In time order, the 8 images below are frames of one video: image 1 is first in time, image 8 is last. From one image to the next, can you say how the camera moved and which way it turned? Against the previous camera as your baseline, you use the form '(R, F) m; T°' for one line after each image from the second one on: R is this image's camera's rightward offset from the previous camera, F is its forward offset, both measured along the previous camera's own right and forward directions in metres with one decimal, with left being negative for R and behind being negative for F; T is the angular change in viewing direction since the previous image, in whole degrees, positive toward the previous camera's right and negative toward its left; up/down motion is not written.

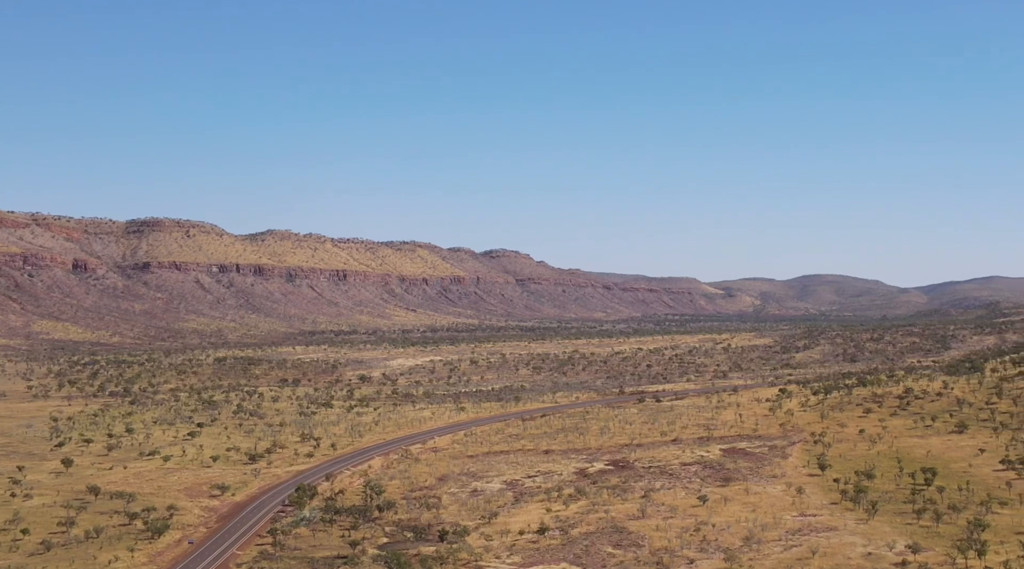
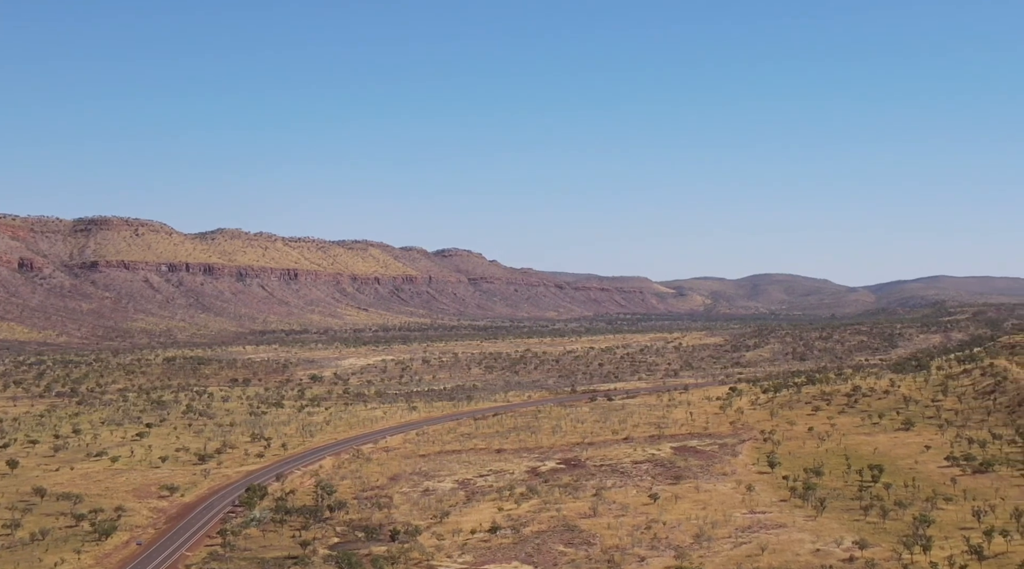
(+0.7, 0.0) m; +2°
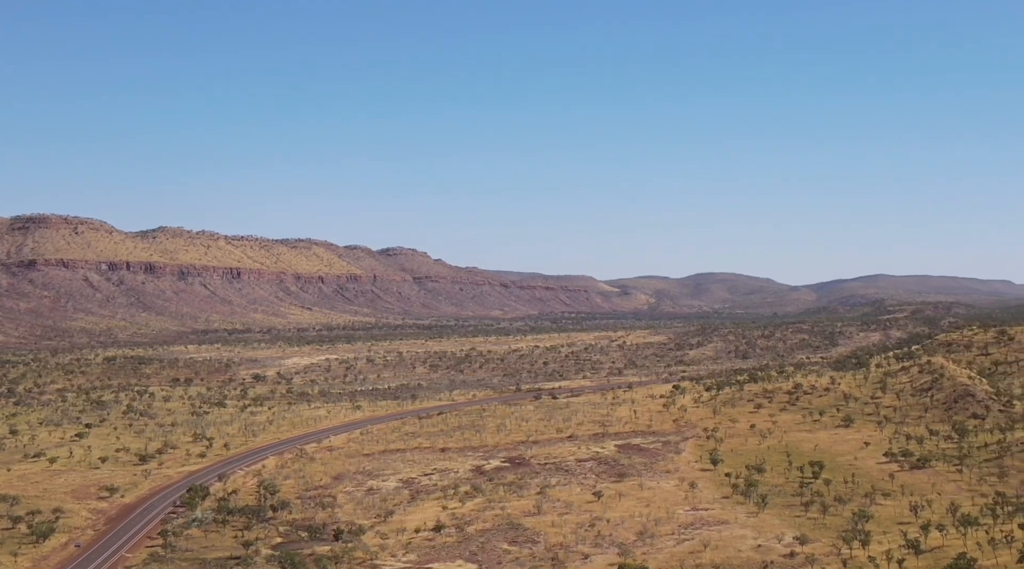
(+0.8, -0.1) m; +2°
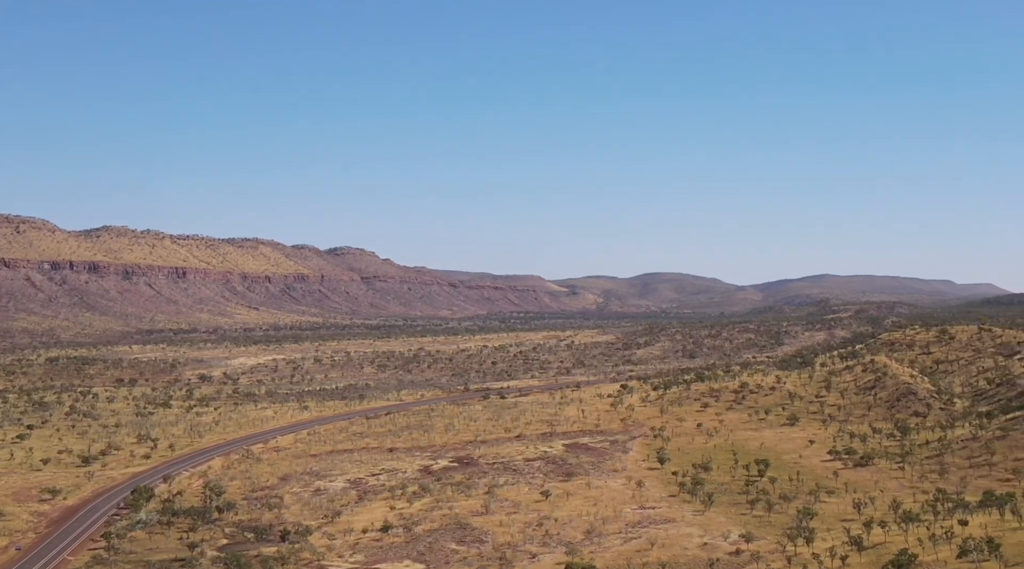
(+0.8, -0.1) m; +2°
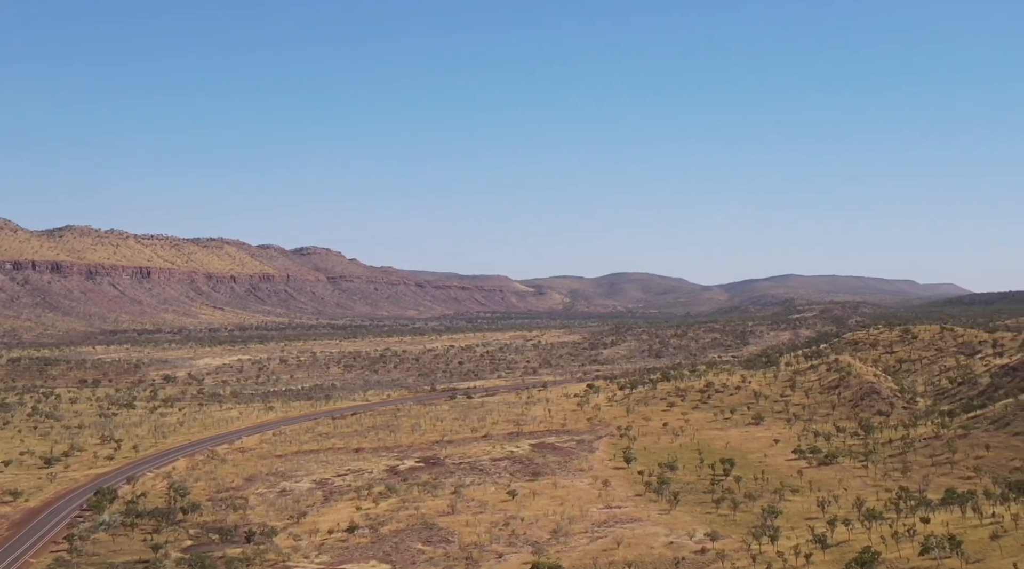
(+0.5, -0.1) m; +1°
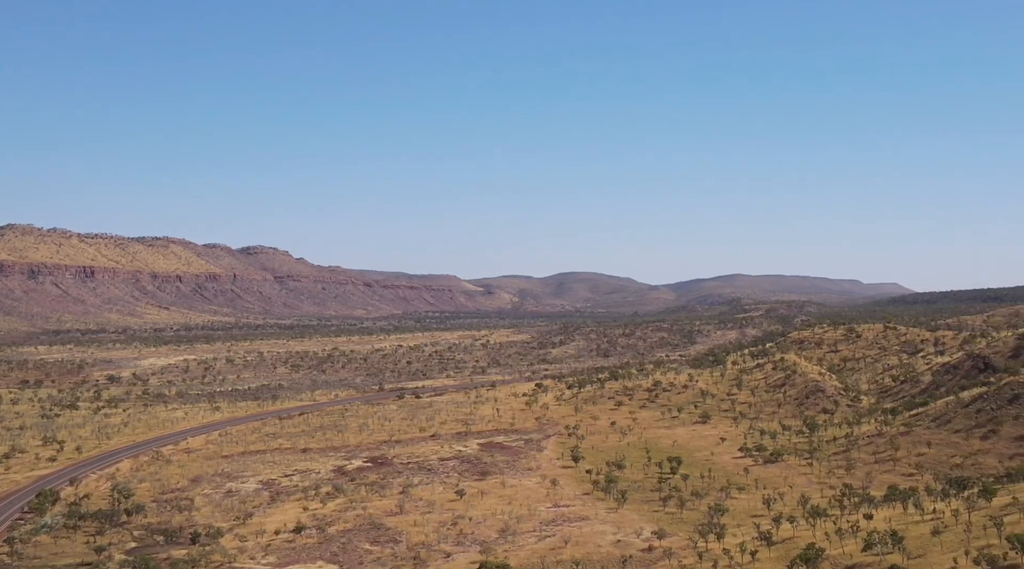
(+0.8, -0.1) m; +2°
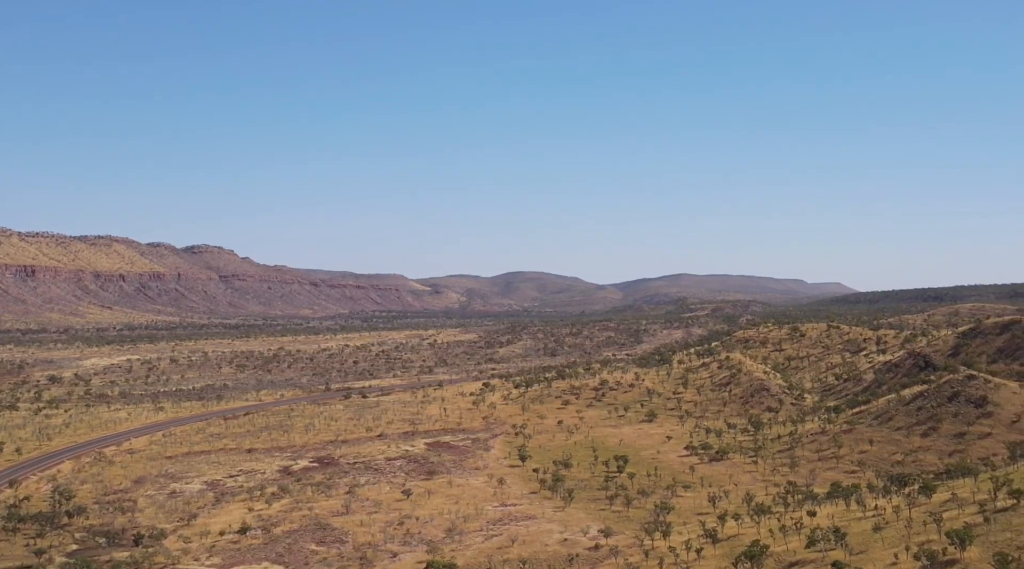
(+0.8, -0.1) m; +2°
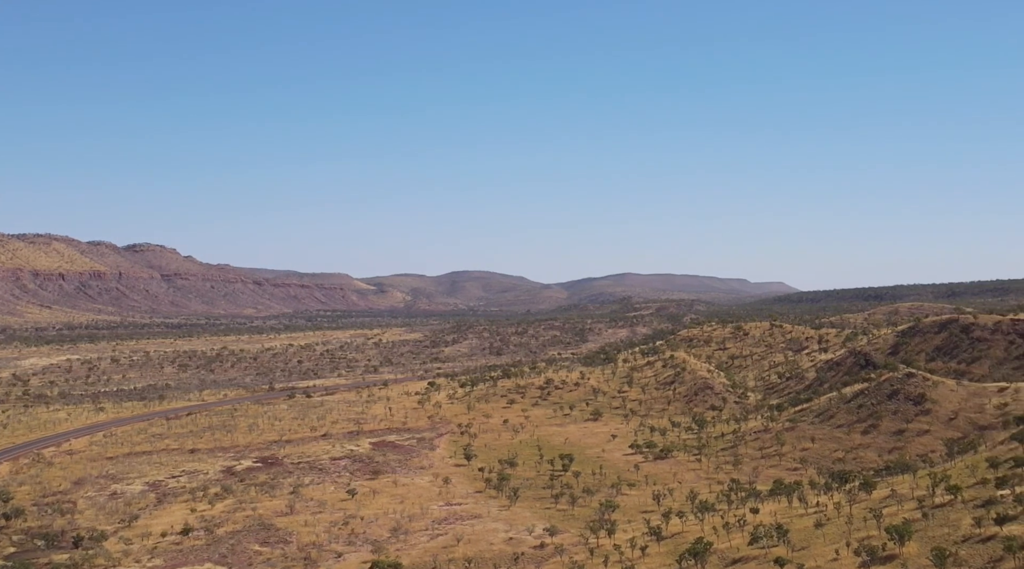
(+0.7, -0.1) m; +2°
